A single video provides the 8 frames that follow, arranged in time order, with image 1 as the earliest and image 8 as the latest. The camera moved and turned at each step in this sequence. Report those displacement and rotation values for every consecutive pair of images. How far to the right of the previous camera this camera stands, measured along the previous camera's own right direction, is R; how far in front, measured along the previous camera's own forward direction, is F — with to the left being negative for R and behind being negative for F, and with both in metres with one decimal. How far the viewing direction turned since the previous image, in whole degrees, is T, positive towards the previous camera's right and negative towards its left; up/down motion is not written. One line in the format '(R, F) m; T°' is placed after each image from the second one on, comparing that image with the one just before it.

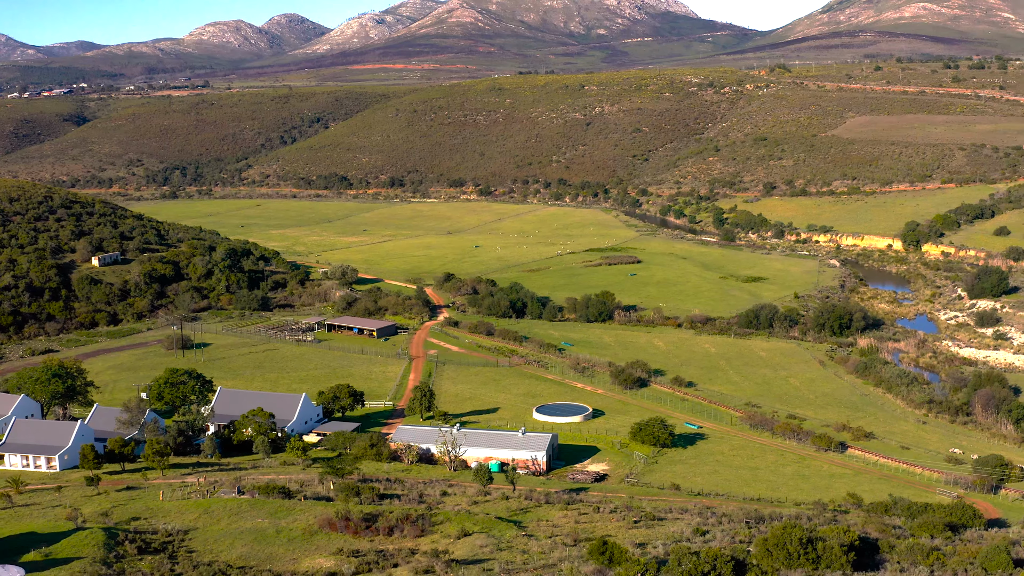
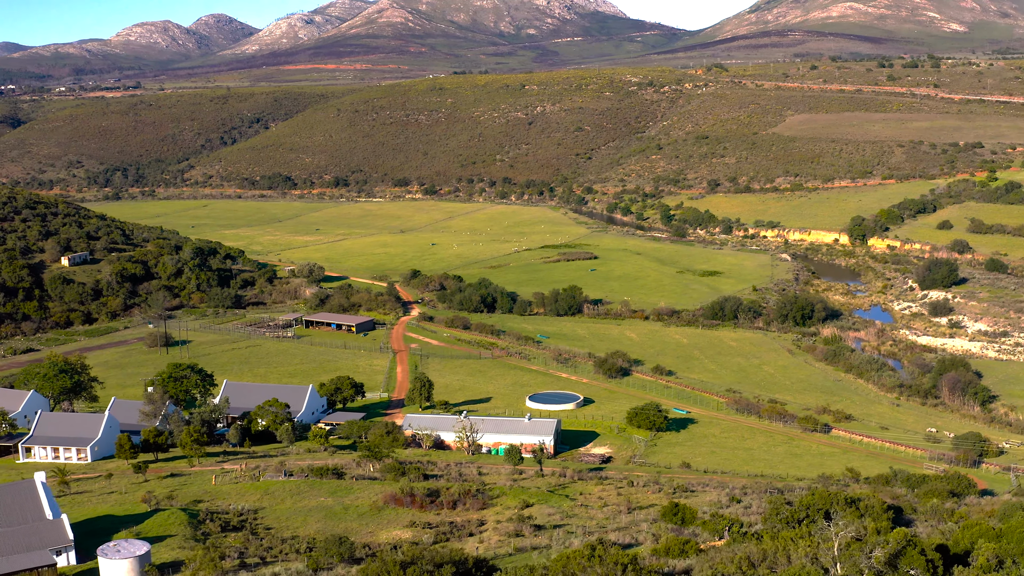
(-1.8, -1.5) m; +3°
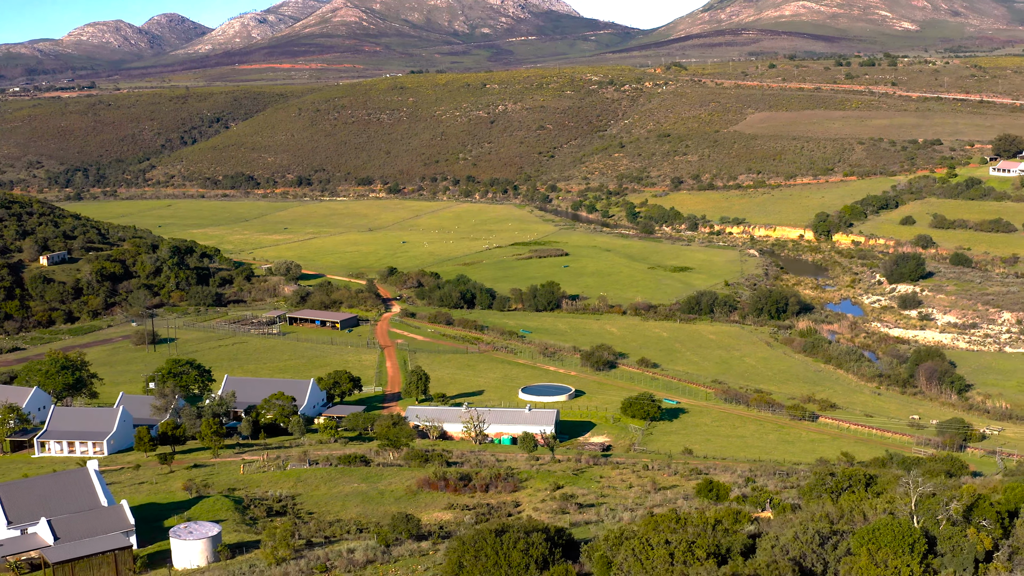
(-1.2, -1.0) m; +2°
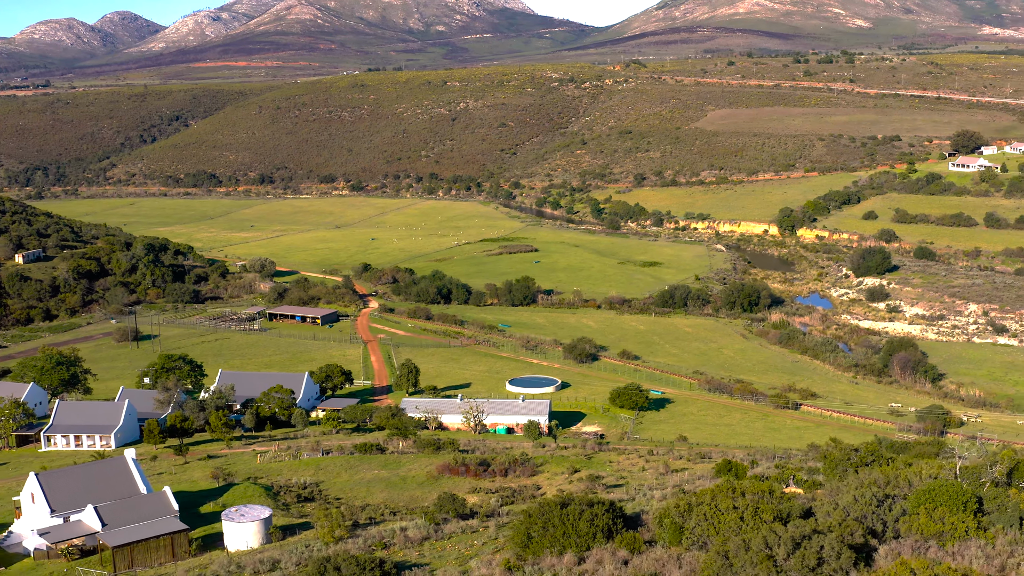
(-1.0, -0.9) m; +2°
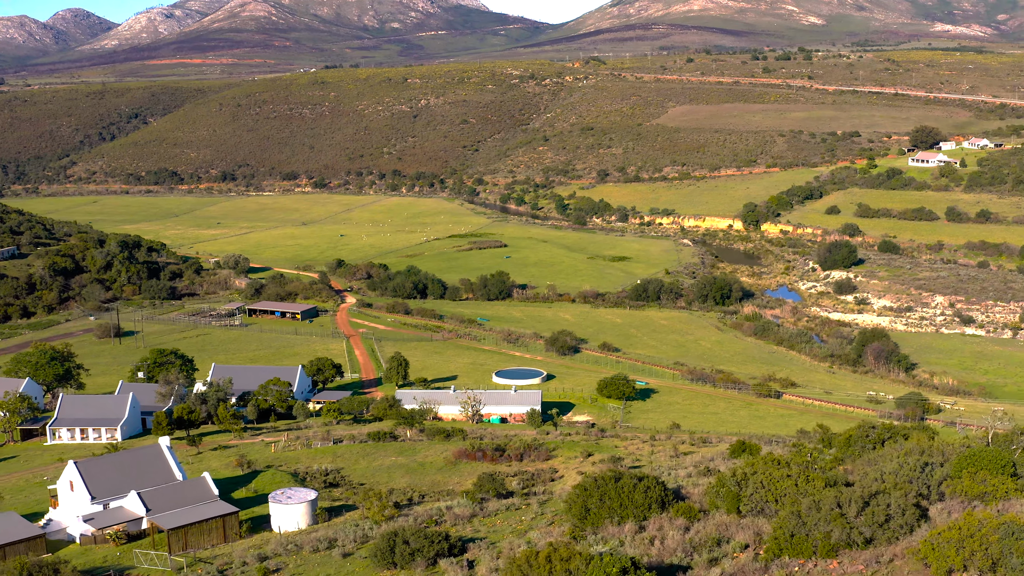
(-1.0, -0.9) m; +2°
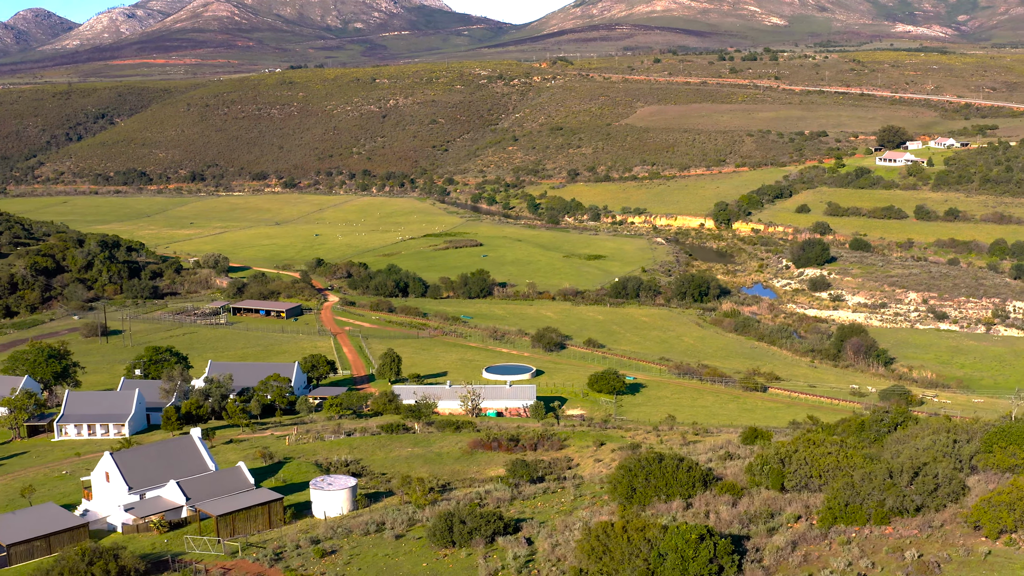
(-0.9, -0.8) m; +1°
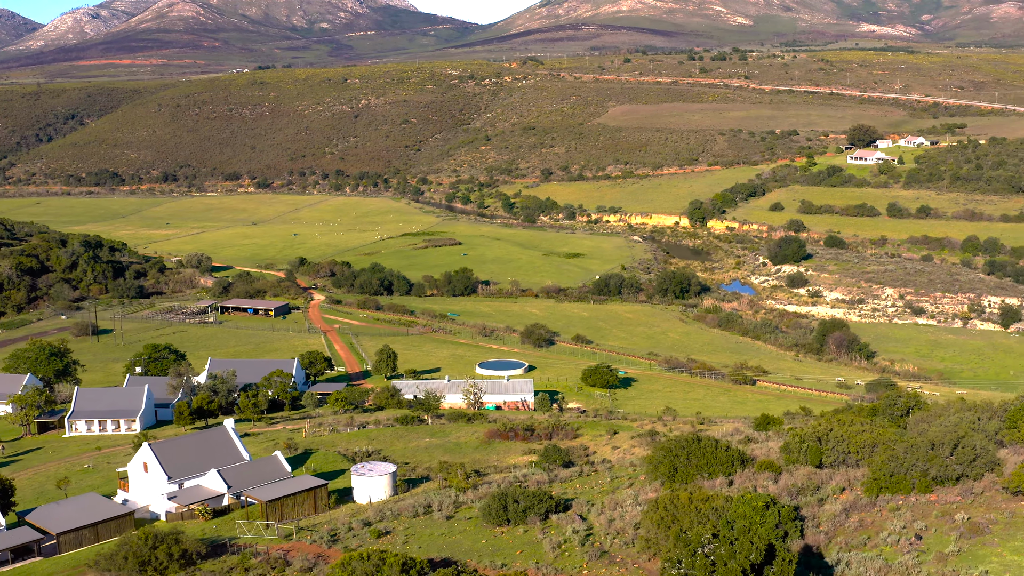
(-0.9, -0.9) m; +1°
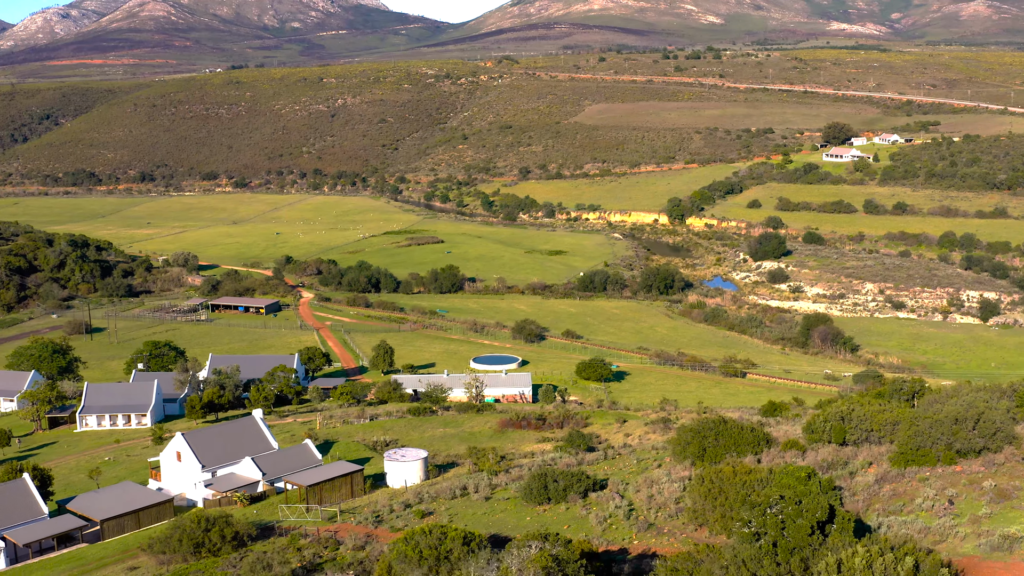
(-0.8, -0.9) m; +1°
